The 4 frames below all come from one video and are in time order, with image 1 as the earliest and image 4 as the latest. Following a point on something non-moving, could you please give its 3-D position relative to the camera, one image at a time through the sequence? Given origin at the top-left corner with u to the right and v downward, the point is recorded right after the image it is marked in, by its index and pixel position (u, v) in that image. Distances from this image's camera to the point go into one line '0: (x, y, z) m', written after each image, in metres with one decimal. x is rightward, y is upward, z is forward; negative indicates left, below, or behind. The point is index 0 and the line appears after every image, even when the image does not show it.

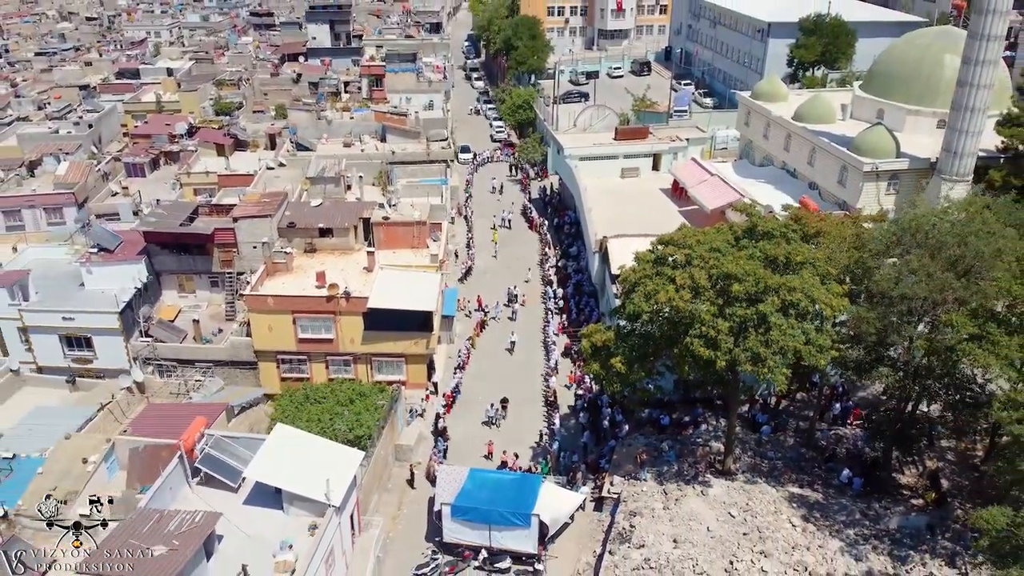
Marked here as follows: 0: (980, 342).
0: (+11.5, -1.4, +18.9) m
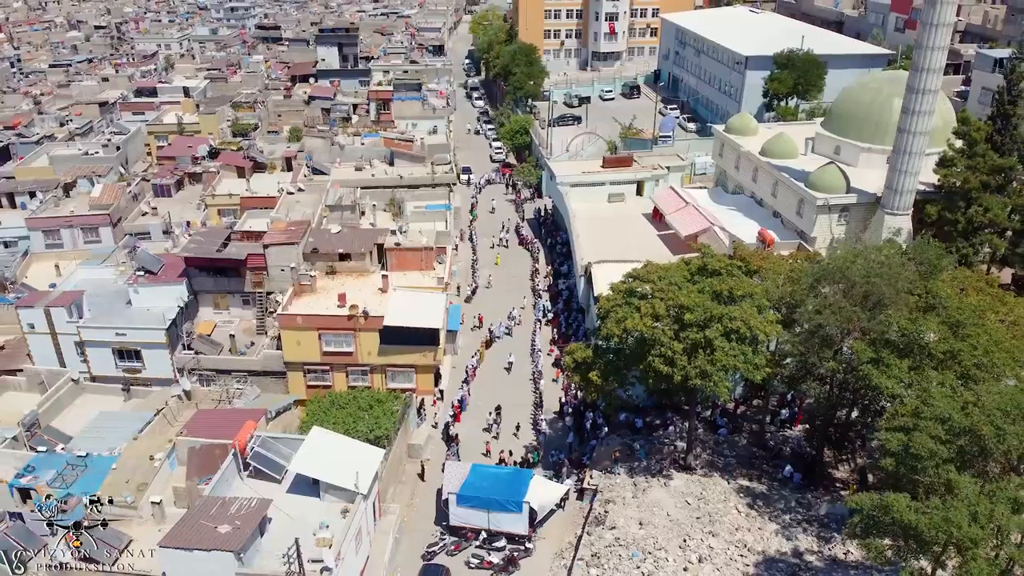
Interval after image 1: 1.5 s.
0: (+11.3, -2.4, +23.7) m
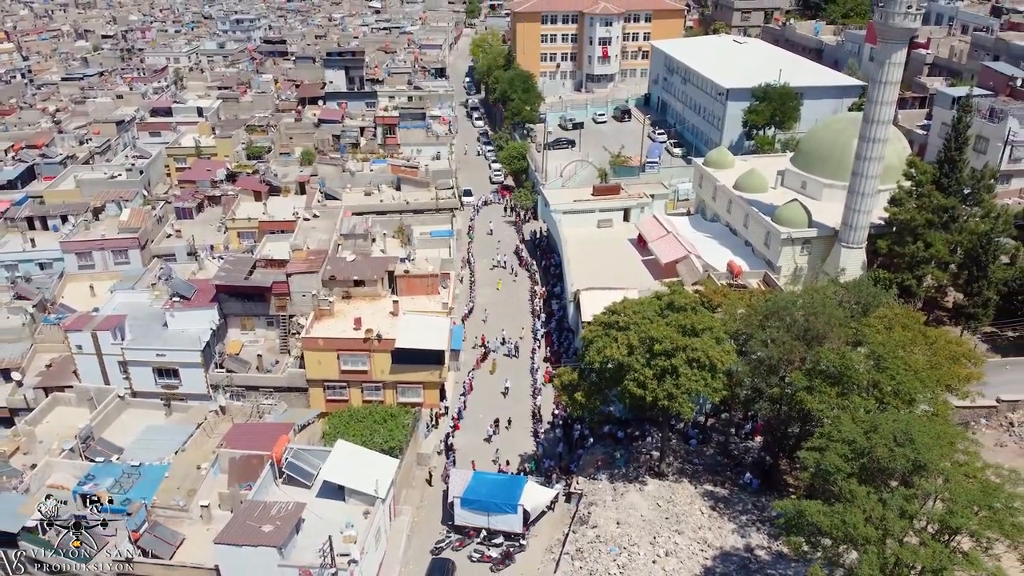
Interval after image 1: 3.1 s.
0: (+11.2, -3.8, +28.4) m
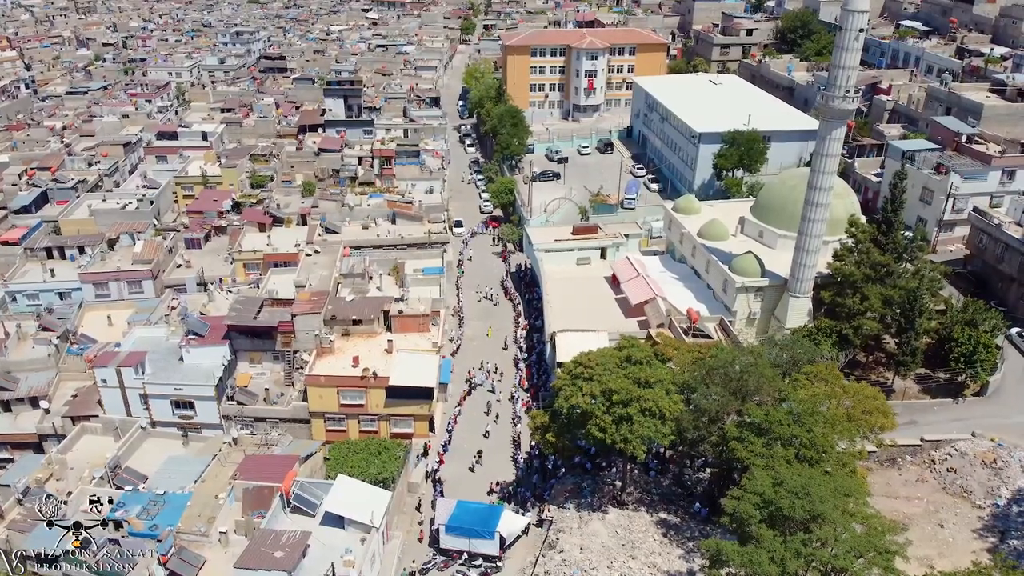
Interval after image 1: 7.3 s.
0: (+10.1, -6.6, +33.3) m
